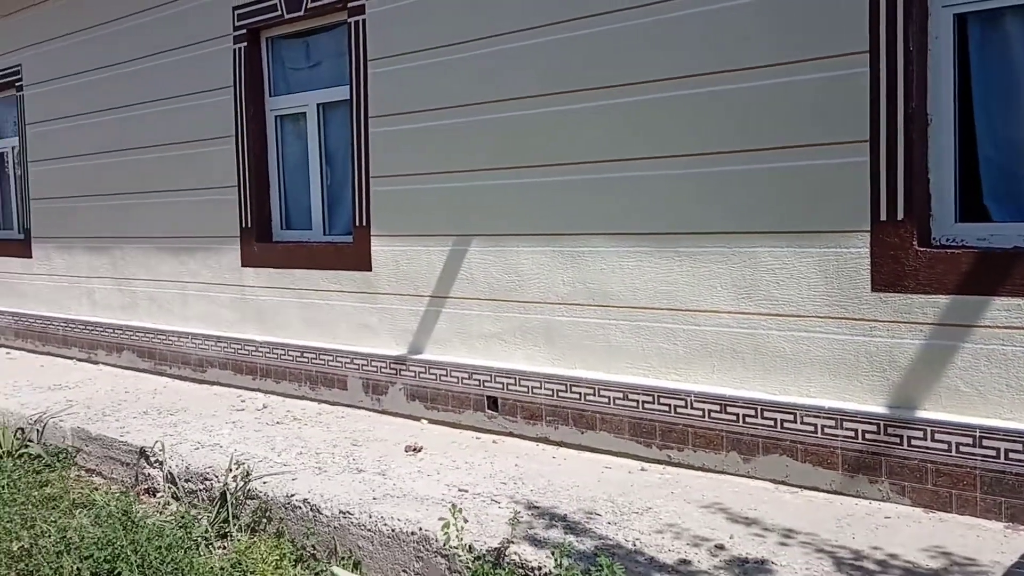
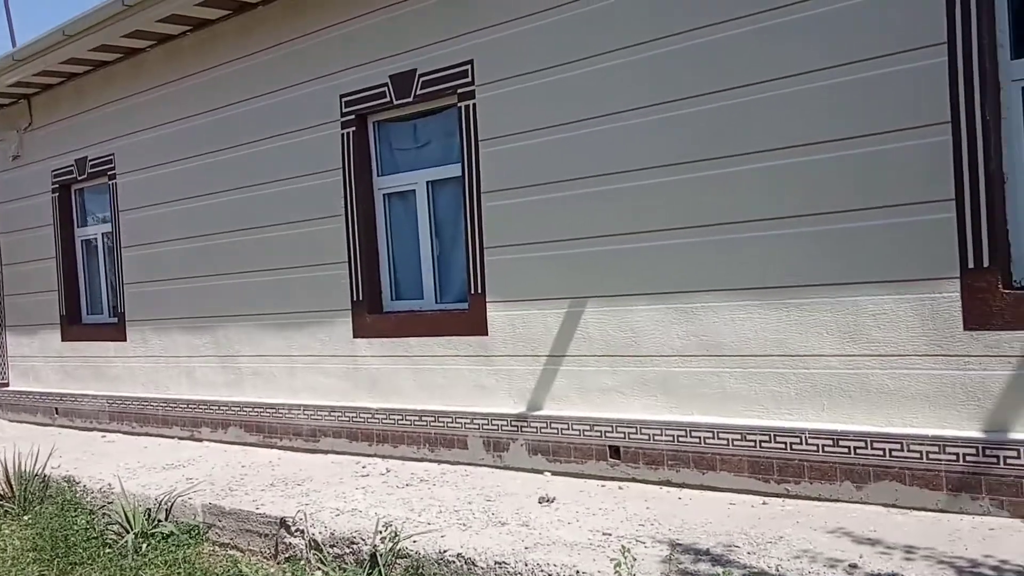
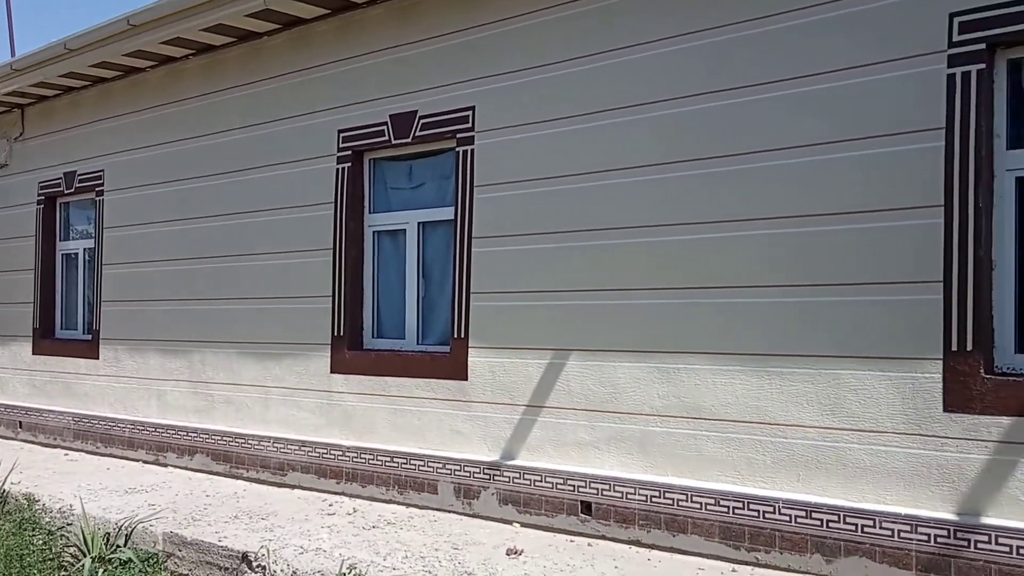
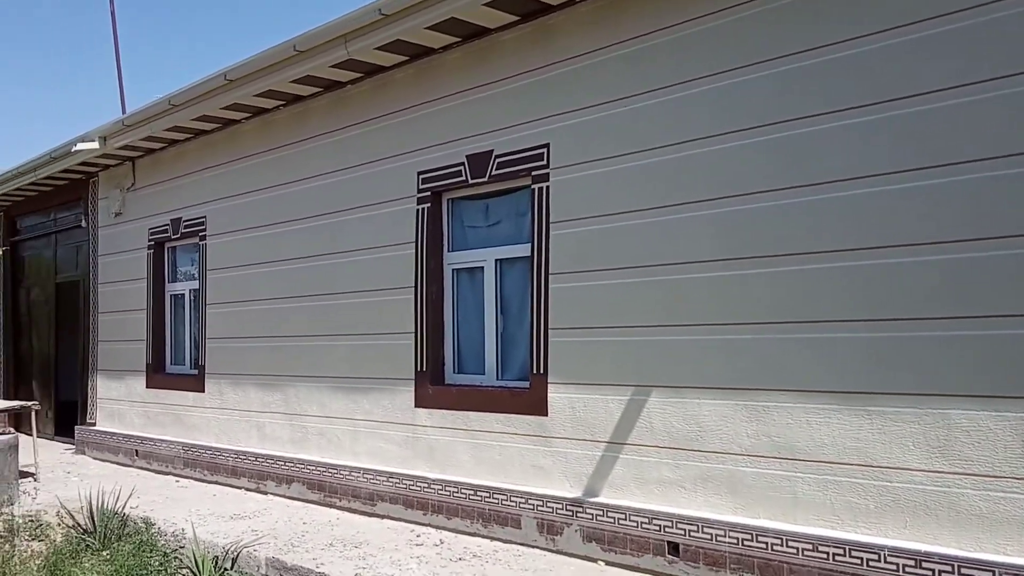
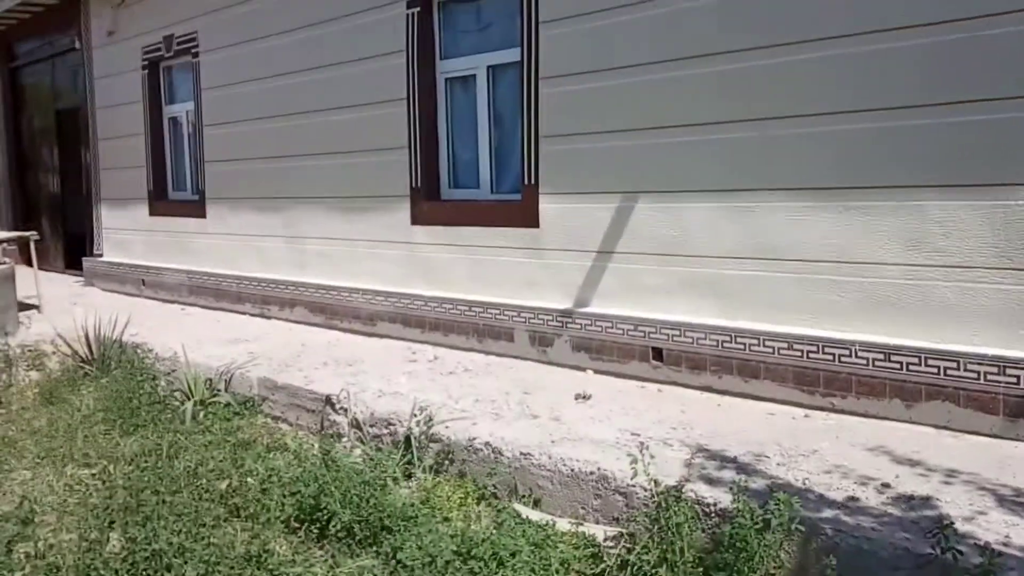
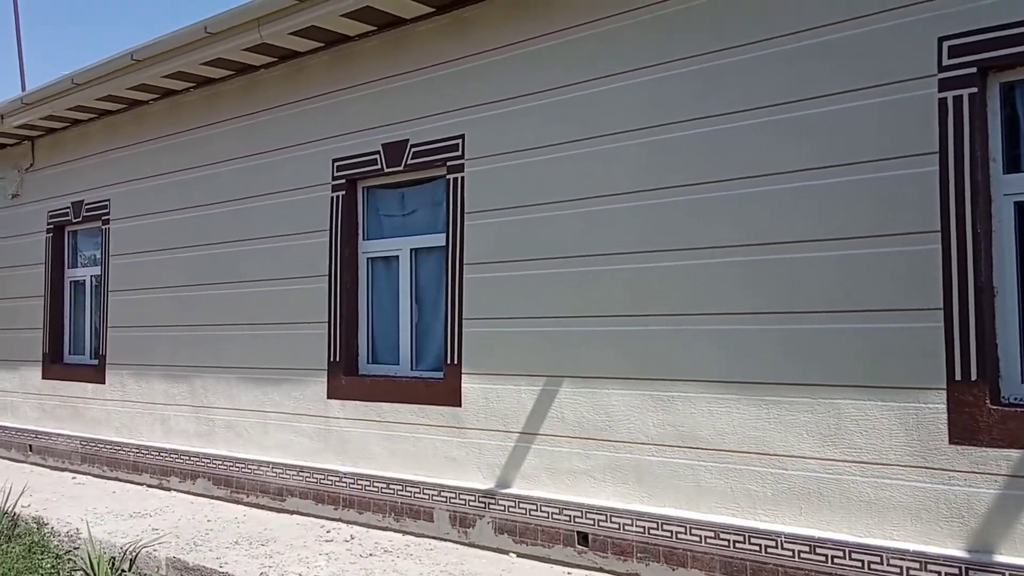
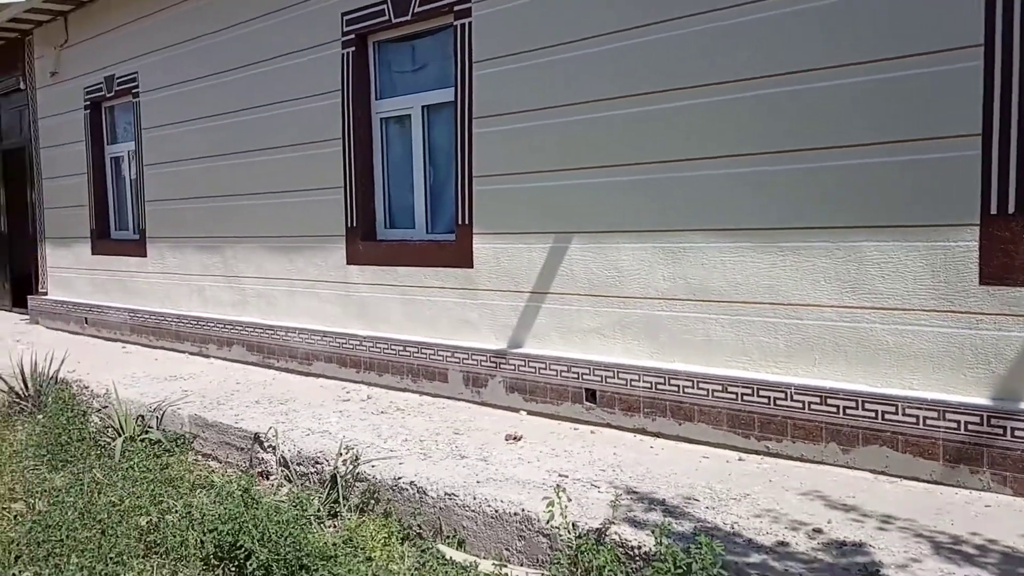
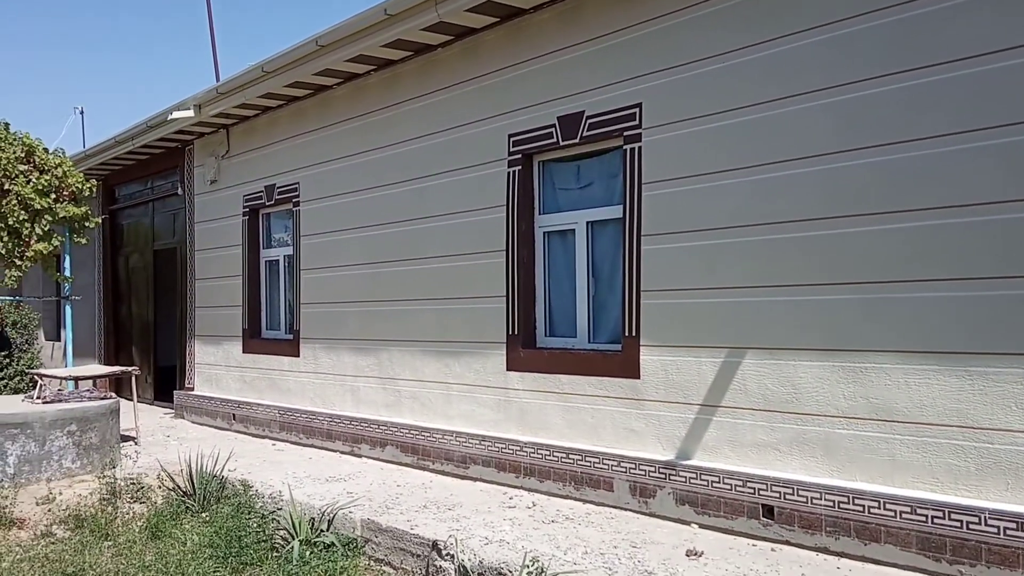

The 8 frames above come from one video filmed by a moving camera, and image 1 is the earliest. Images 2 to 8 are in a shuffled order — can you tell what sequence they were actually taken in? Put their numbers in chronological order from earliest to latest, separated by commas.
7, 5, 2, 6, 4, 8, 3
